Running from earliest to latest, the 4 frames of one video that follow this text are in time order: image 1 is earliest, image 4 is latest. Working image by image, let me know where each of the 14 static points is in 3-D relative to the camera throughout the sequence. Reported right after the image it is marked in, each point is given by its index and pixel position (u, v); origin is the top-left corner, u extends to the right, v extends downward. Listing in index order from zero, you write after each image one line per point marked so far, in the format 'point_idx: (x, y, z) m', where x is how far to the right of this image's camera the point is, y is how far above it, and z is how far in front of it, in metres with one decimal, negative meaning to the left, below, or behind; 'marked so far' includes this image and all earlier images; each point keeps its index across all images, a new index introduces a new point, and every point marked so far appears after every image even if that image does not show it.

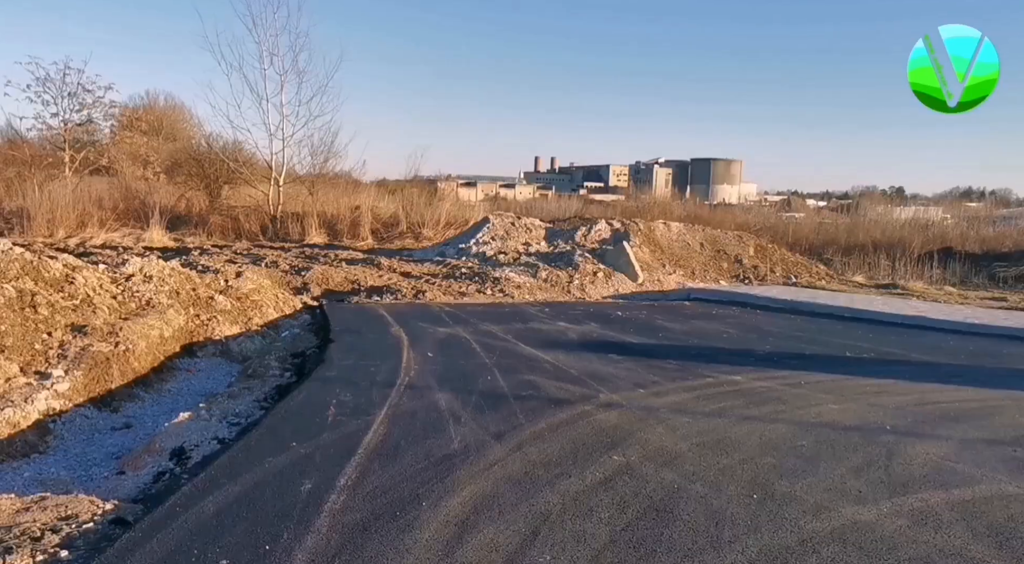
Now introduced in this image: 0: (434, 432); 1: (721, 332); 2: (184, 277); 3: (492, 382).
0: (-0.5, -1.0, +4.9) m
1: (+2.7, -0.7, +9.6) m
2: (-4.5, +0.1, +10.0) m
3: (-0.2, -0.9, +6.4) m
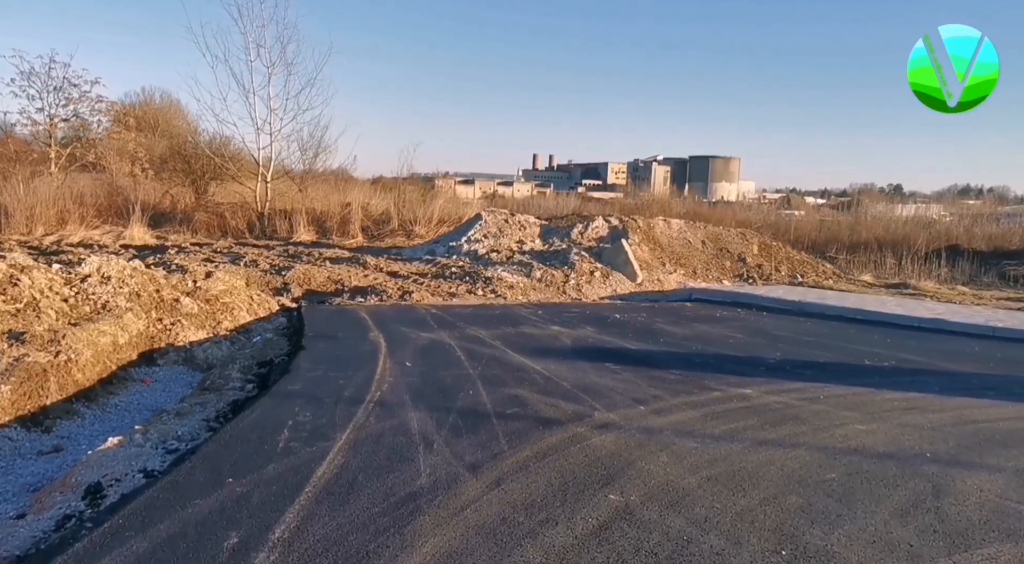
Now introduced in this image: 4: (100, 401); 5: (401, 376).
0: (-0.6, -1.0, +4.2) m
1: (+2.6, -0.7, +8.9) m
2: (-4.6, +0.1, +9.2) m
3: (-0.3, -0.9, +5.7) m
4: (-3.5, -1.0, +6.3) m
5: (-1.0, -0.8, +6.4) m
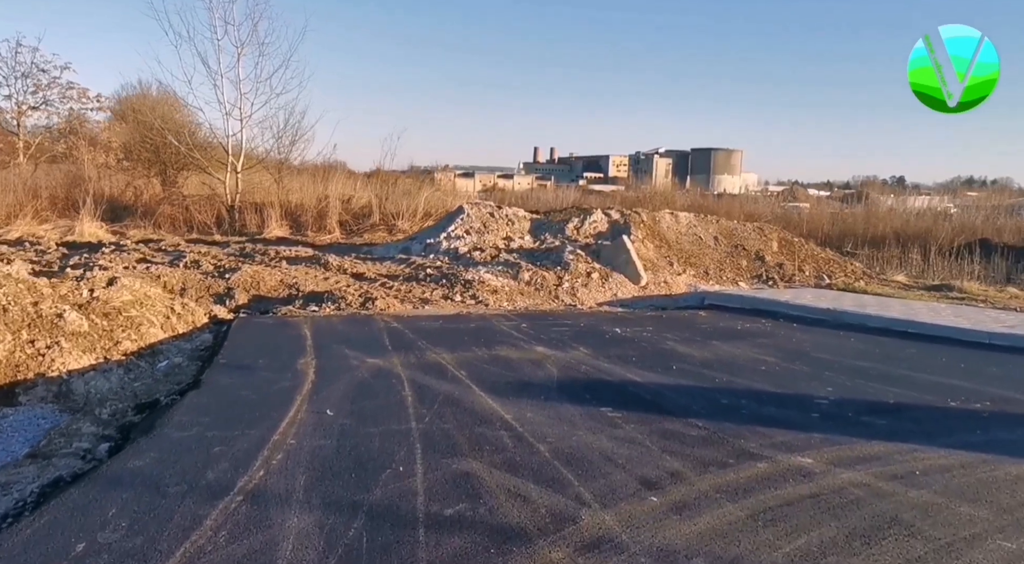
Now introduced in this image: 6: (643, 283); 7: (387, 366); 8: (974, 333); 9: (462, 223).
0: (-0.9, -1.2, +2.3) m
1: (+2.3, -0.8, +7.0) m
2: (-4.9, 0.0, +7.3) m
3: (-0.6, -1.0, +3.8) m
4: (-3.8, -1.1, +4.4) m
5: (-1.2, -0.9, +4.5) m
6: (+2.2, 0.0, +12.1) m
7: (-1.1, -0.7, +6.6) m
8: (+5.2, -0.6, +8.3) m
9: (-1.0, +1.1, +14.1) m
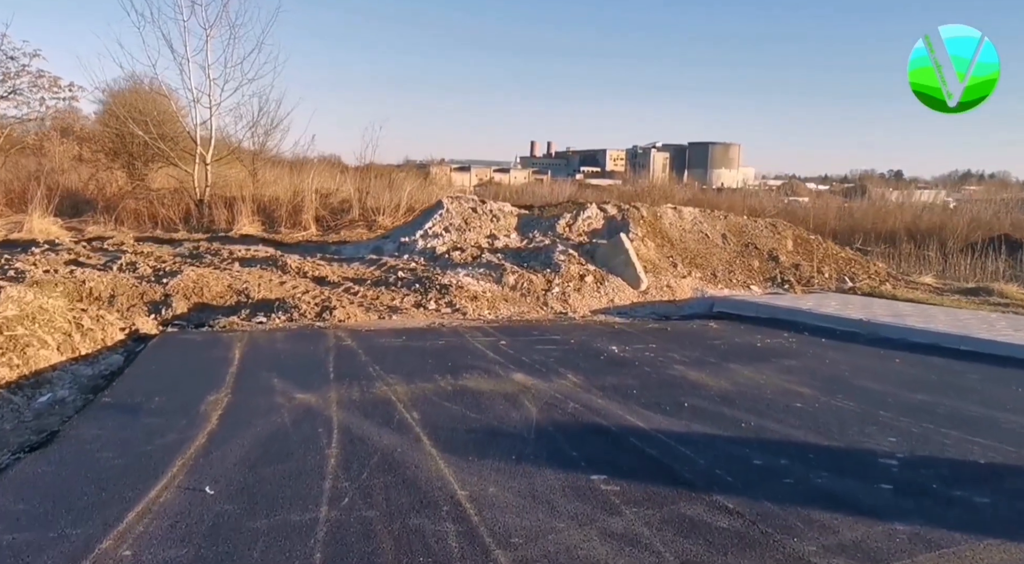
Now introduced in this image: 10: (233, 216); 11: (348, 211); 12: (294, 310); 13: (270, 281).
0: (-1.1, -1.3, +0.8) m
1: (+2.1, -0.9, +5.6) m
2: (-5.1, -0.1, +5.9) m
3: (-0.8, -1.2, +2.4) m
4: (-4.0, -1.3, +3.0) m
5: (-1.5, -1.1, +3.0) m
6: (+1.9, -0.1, +10.7) m
7: (-1.3, -0.9, +5.2) m
8: (+5.0, -0.7, +6.8) m
9: (-1.2, +1.1, +12.6) m
10: (-7.1, +1.7, +18.8) m
11: (-4.4, +1.9, +19.5) m
12: (-2.6, -0.3, +8.8) m
13: (-3.3, 0.0, +10.0) m
